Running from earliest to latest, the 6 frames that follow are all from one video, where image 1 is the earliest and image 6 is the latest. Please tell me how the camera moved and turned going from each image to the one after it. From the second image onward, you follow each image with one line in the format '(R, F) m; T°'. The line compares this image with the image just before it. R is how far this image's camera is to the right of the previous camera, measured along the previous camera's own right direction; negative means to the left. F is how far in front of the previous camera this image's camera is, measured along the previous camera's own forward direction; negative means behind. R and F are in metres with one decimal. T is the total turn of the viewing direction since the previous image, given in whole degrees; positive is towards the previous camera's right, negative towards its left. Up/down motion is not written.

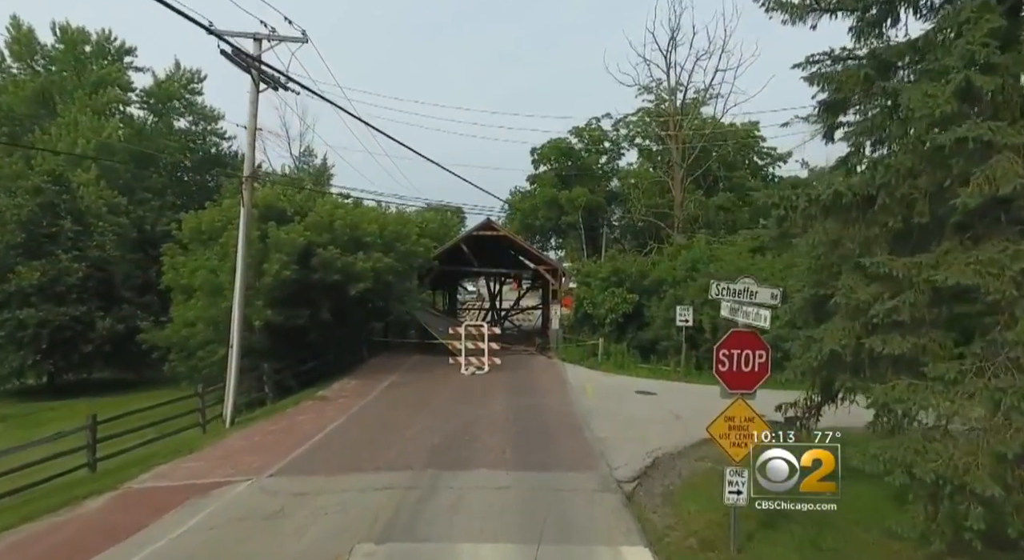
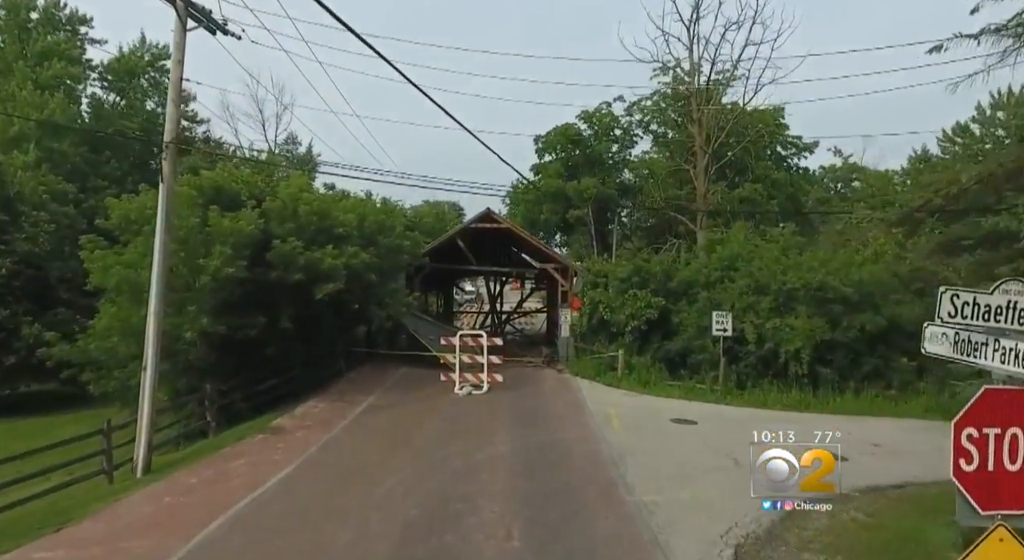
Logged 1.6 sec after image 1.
(-0.1, +3.5) m; 0°
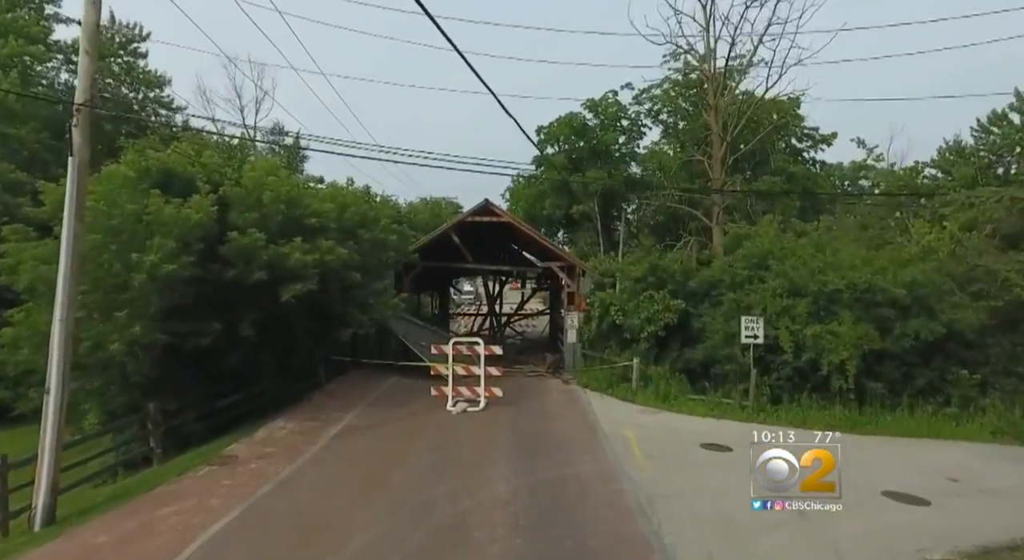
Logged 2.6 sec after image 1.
(0.0, +2.2) m; 0°
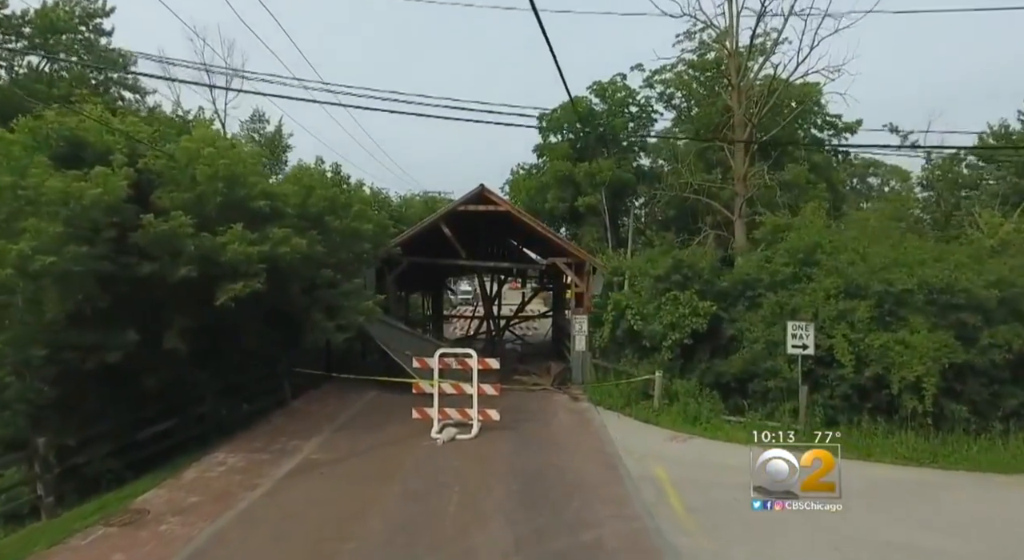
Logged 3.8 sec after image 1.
(0.0, +2.7) m; 0°
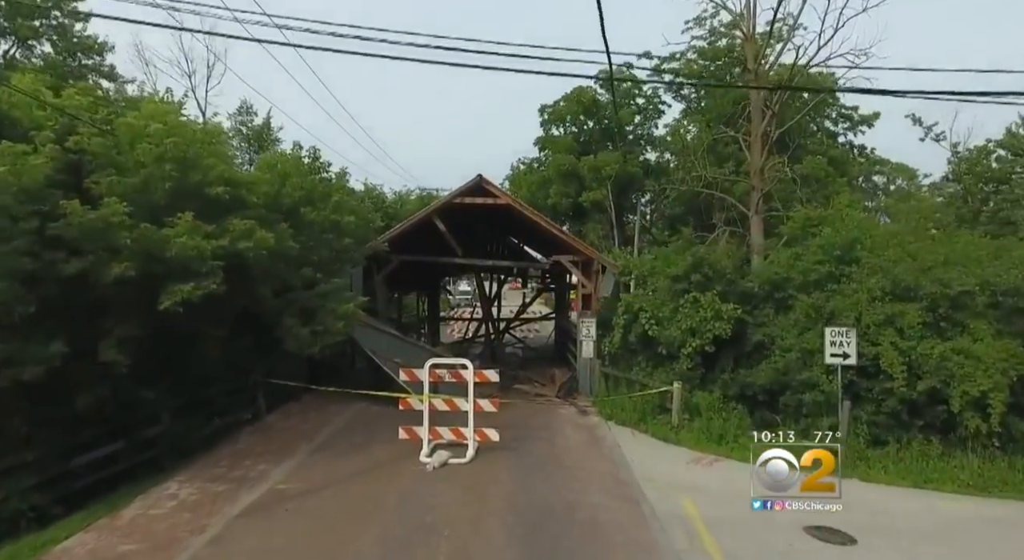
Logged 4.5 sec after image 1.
(0.0, +1.6) m; 0°
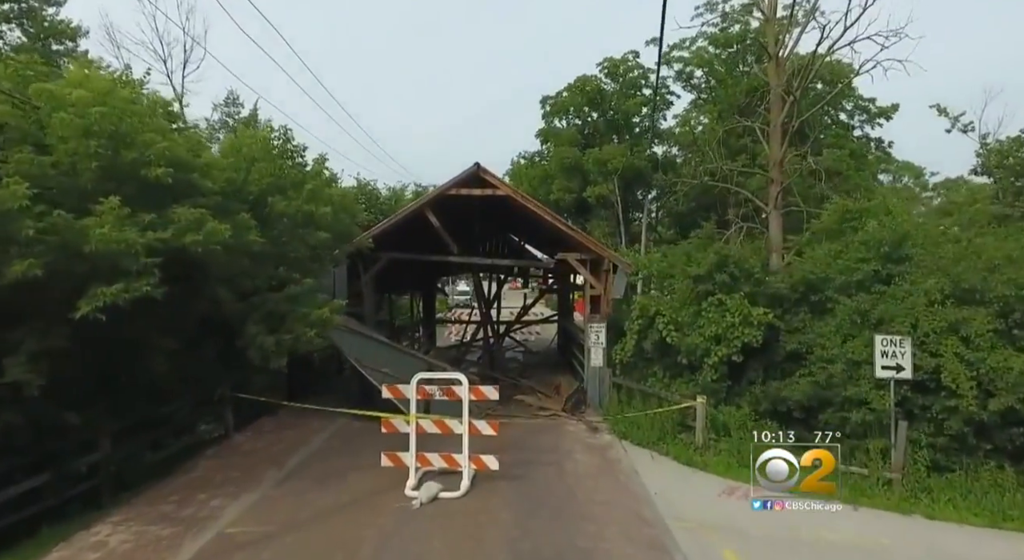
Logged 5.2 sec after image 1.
(0.0, +1.6) m; 0°
